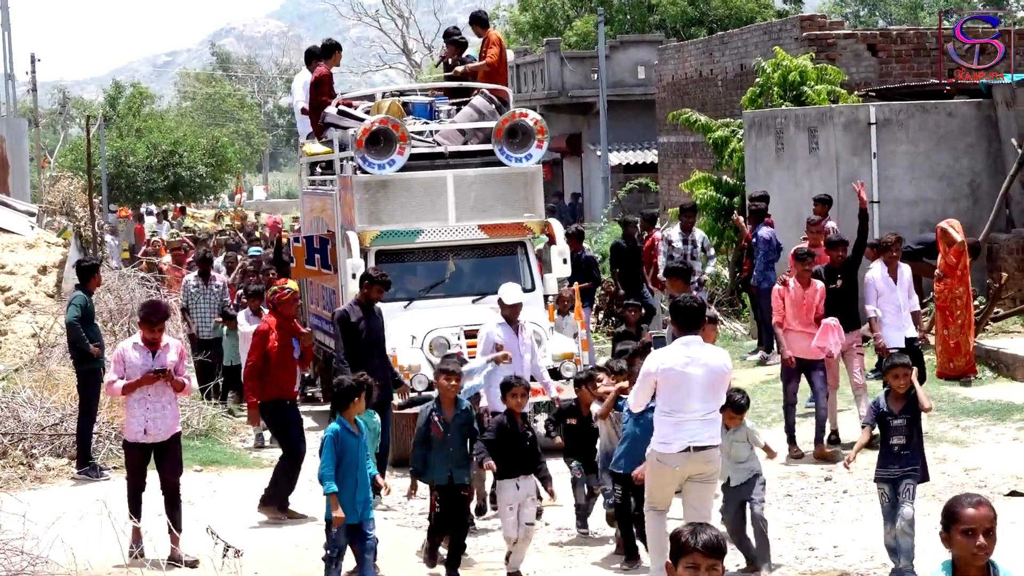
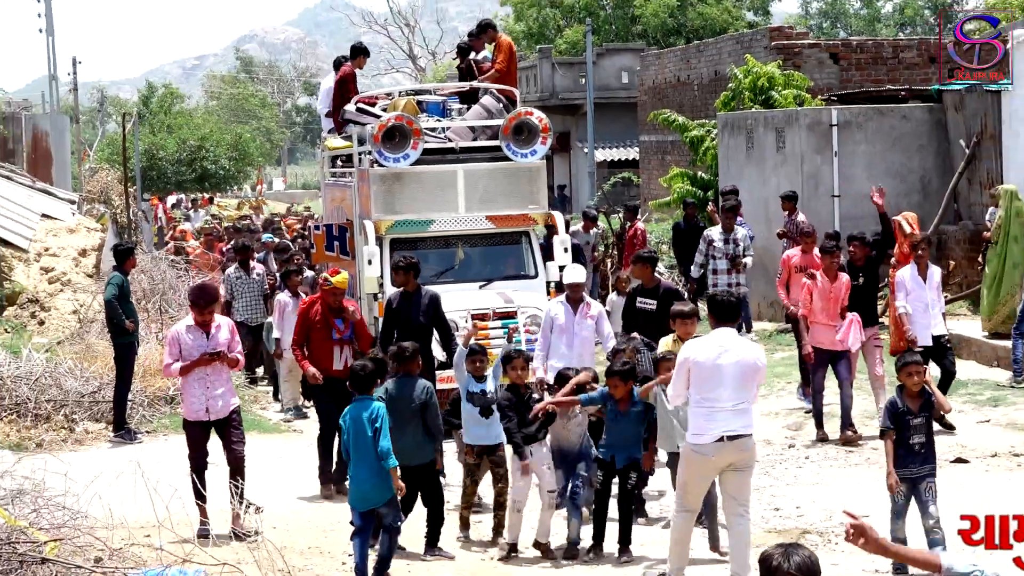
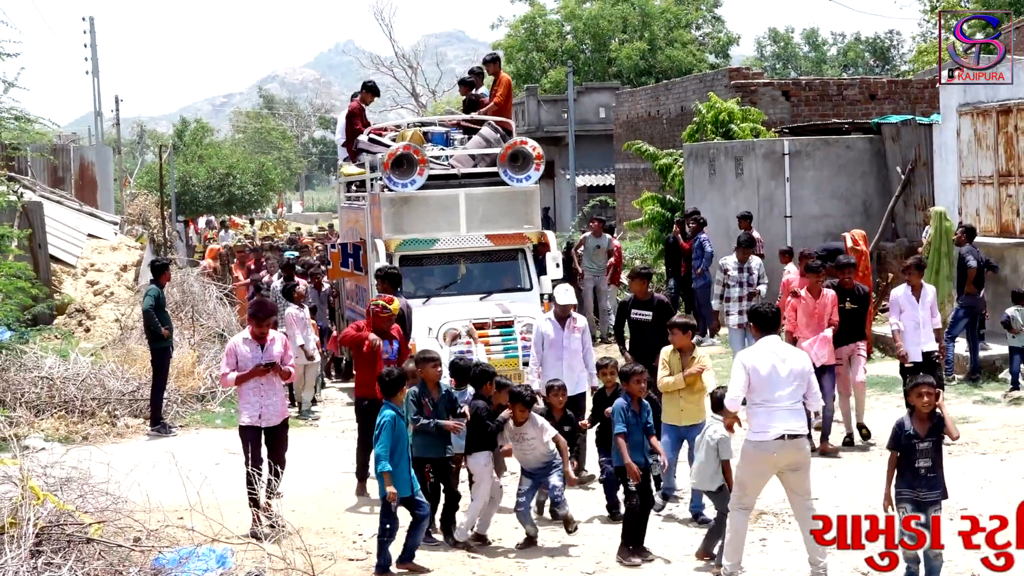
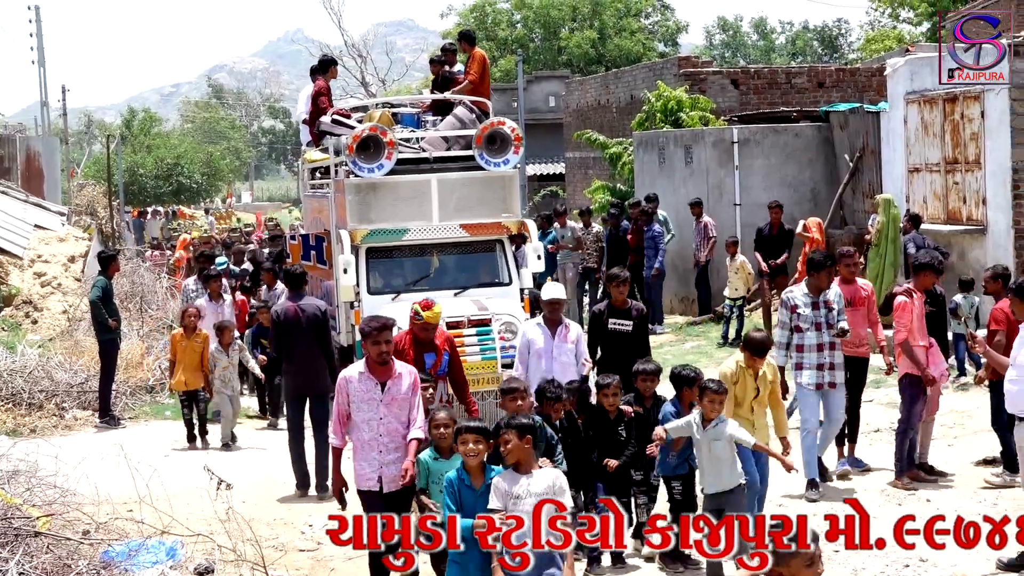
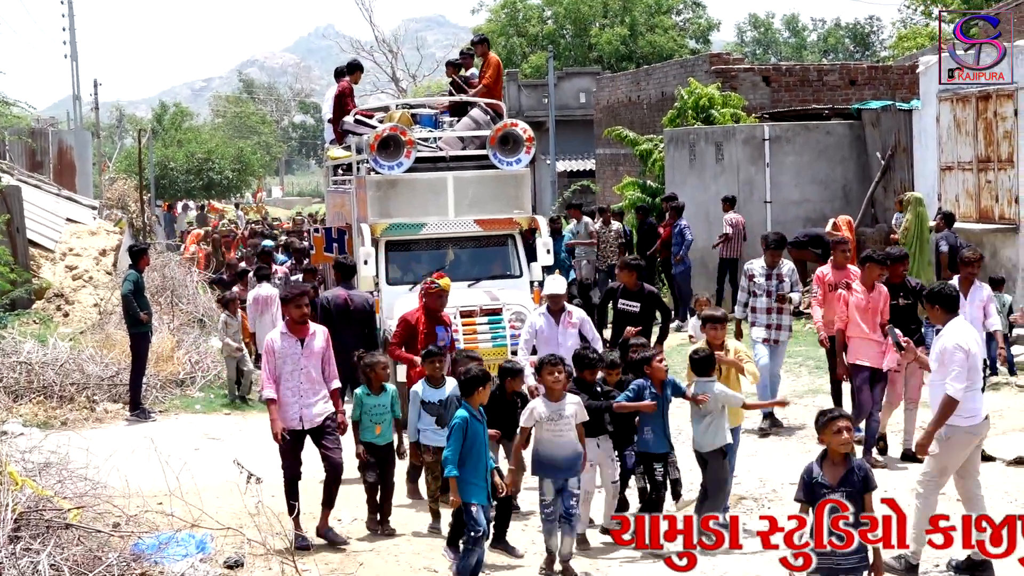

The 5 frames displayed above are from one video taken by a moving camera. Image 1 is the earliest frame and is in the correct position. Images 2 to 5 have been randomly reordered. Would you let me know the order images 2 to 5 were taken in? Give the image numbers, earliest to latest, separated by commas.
2, 3, 5, 4
